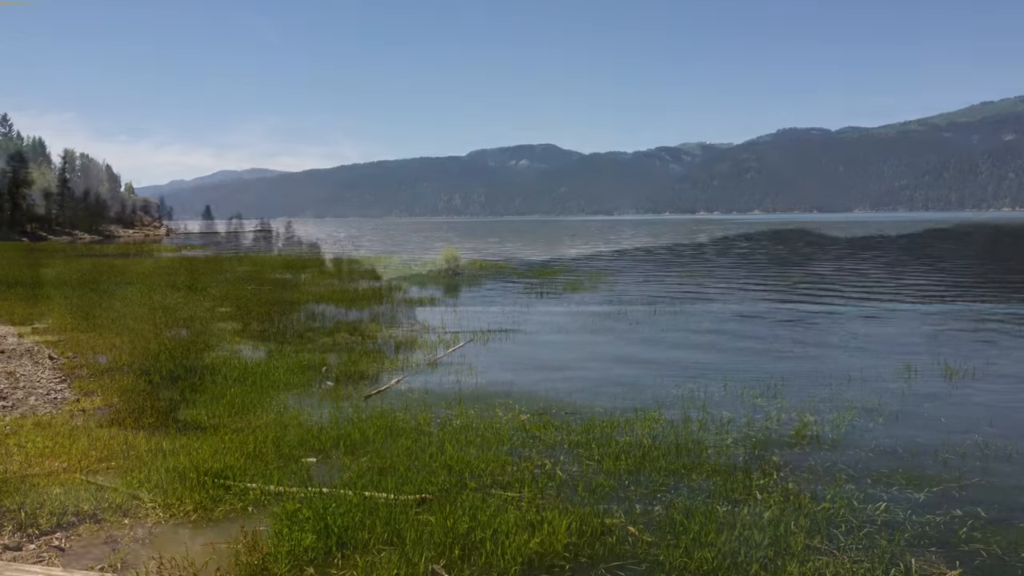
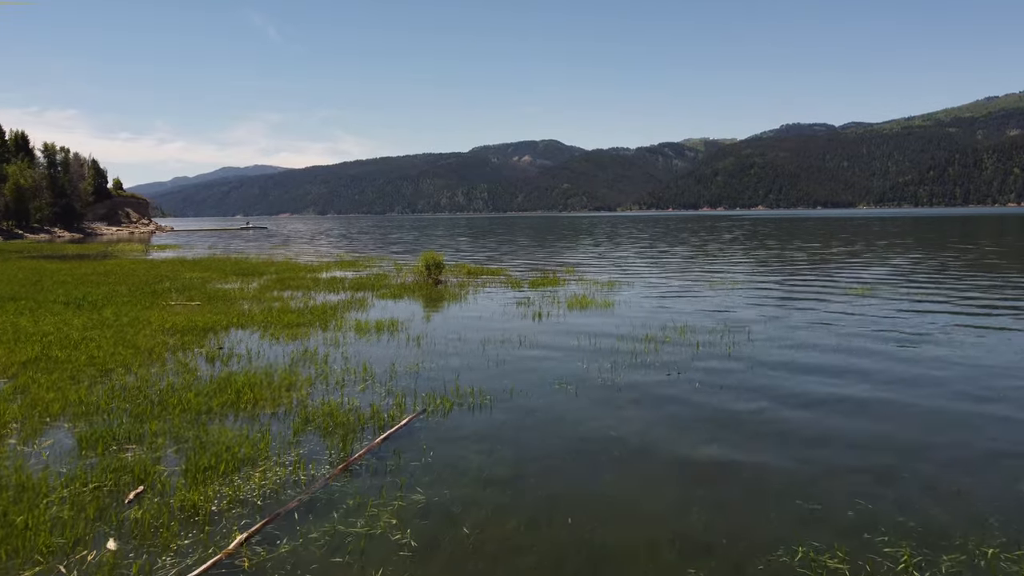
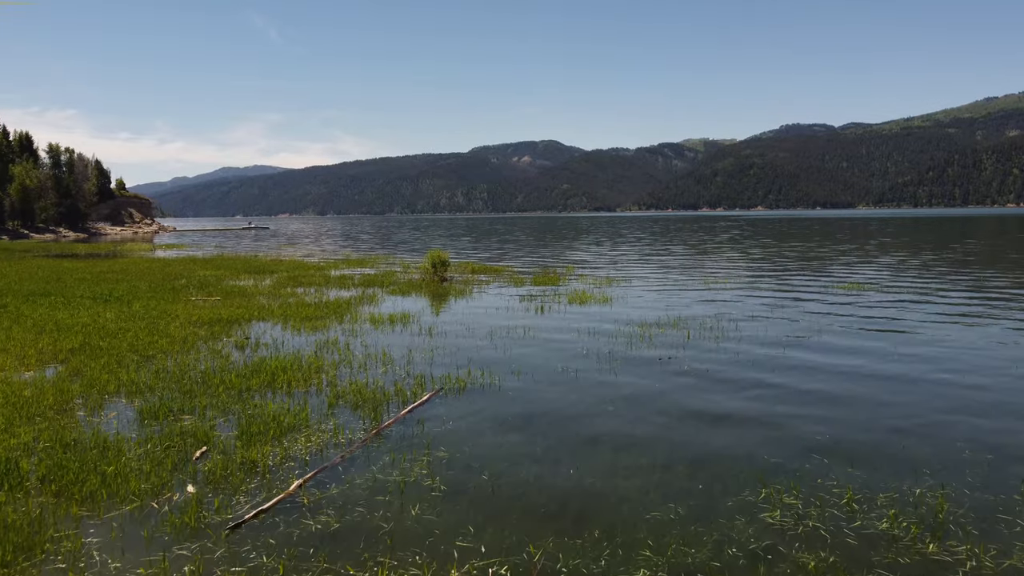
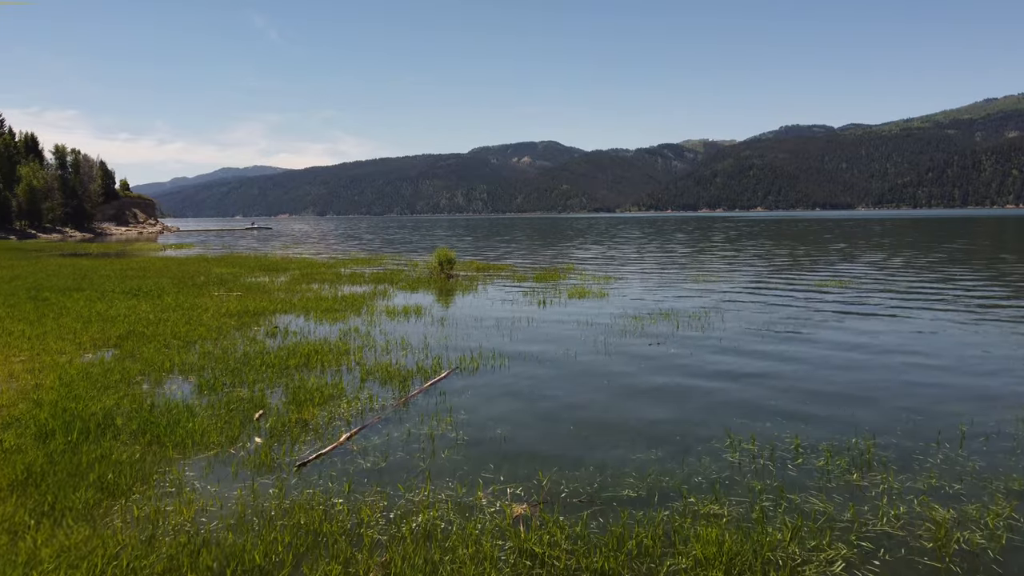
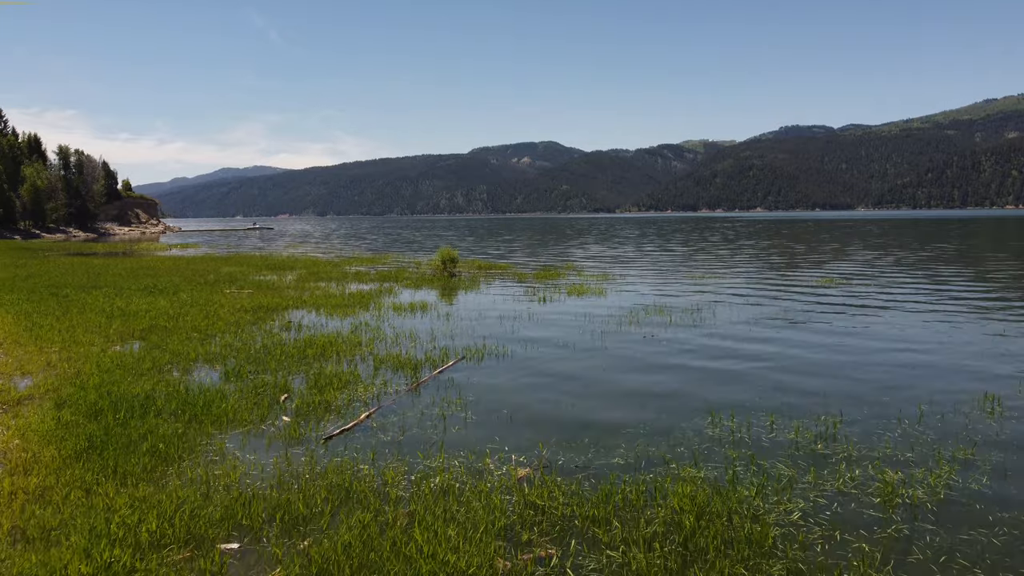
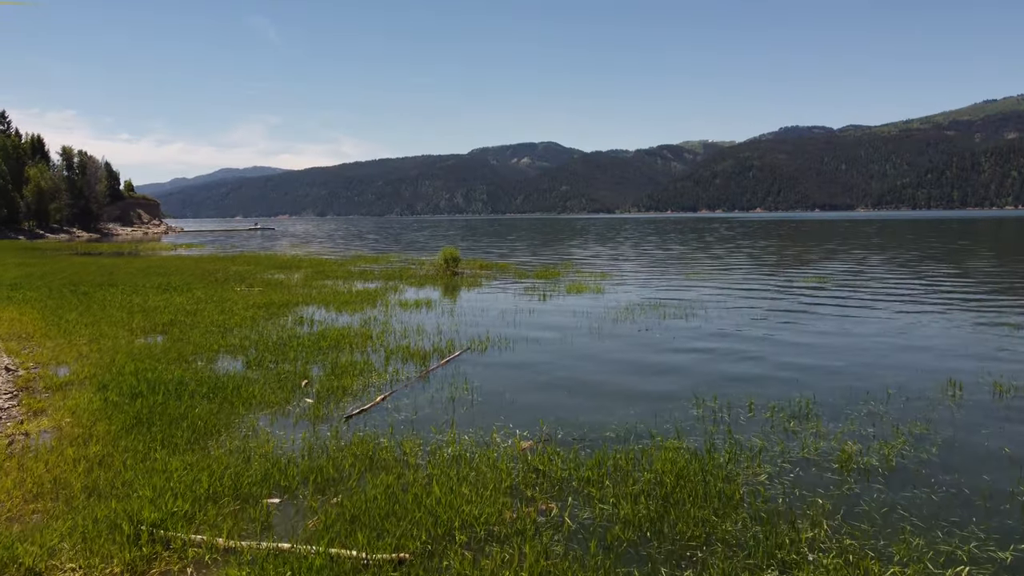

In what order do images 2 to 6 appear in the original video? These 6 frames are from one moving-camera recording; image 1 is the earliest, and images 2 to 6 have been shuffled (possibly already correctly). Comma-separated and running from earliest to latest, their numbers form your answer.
6, 5, 4, 3, 2
